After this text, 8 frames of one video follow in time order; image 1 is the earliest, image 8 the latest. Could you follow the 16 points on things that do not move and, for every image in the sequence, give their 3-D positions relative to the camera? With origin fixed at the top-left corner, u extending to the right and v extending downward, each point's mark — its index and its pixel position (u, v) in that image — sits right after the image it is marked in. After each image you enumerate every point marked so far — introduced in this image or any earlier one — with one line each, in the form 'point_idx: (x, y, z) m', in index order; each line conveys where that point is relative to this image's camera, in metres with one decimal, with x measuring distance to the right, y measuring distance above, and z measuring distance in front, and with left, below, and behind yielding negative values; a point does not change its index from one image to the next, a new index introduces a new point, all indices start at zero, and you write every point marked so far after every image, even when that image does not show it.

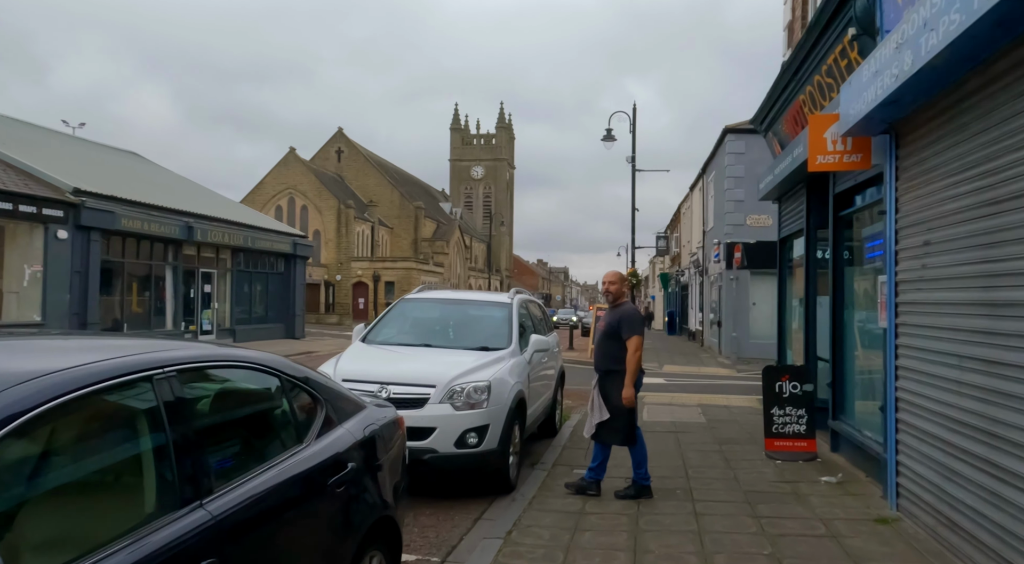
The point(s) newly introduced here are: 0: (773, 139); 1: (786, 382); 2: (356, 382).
0: (+3.6, +2.0, +10.1) m
1: (+2.7, -1.0, +7.3) m
2: (-1.2, -0.8, +5.8) m
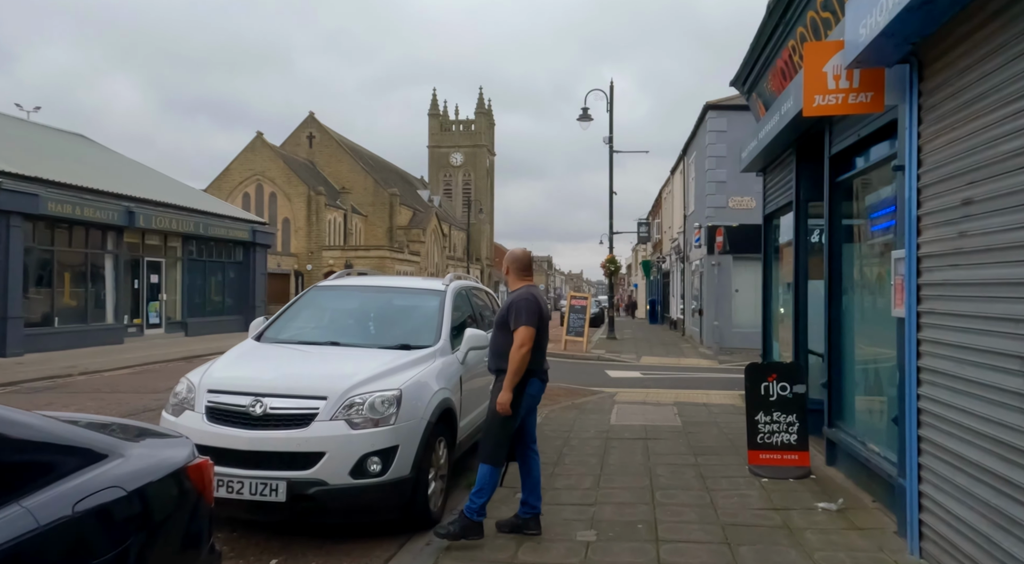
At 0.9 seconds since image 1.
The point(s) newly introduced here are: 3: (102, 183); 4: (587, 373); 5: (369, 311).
0: (+2.9, +2.2, +8.9) m
1: (+2.1, -0.8, +6.1) m
2: (-1.8, -0.7, +4.5) m
3: (-10.7, +2.6, +19.2) m
4: (+1.5, -1.8, +15.0) m
5: (-1.2, -0.3, +6.3) m
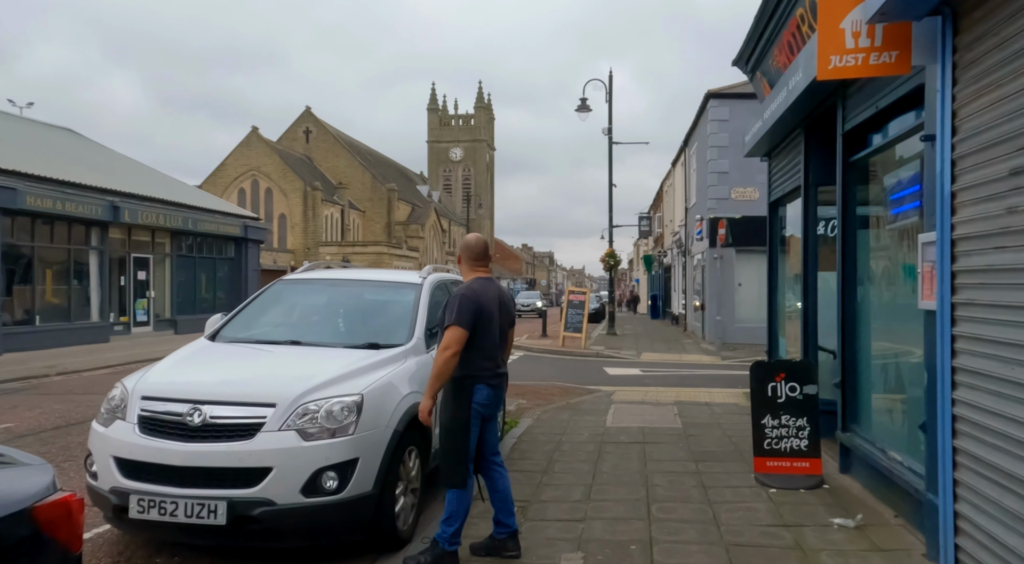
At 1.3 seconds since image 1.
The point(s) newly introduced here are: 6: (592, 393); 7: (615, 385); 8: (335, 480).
0: (+2.8, +2.3, +8.3) m
1: (+2.0, -0.8, +5.5) m
2: (-1.9, -0.6, +4.0) m
3: (-10.8, +2.7, +18.7) m
4: (+1.4, -1.7, +14.4) m
5: (-1.3, -0.2, +5.7) m
6: (+1.2, -1.6, +10.7) m
7: (+1.7, -1.7, +11.9) m
8: (-0.9, -1.1, +3.9) m
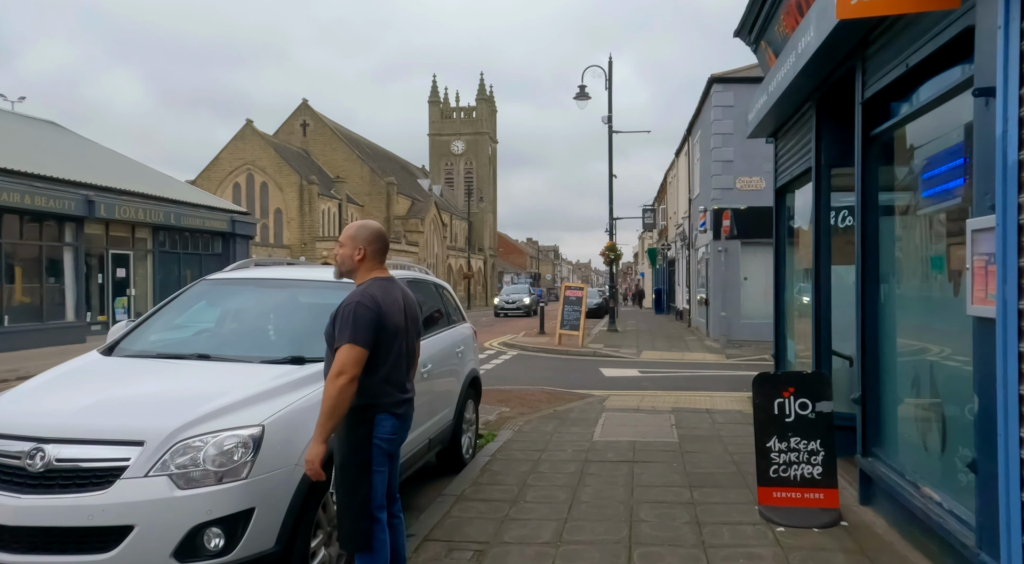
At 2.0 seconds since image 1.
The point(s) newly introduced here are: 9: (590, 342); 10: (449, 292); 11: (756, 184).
0: (+2.5, +2.3, +7.4) m
1: (+1.8, -0.7, +4.7) m
2: (-2.2, -0.6, +3.2) m
3: (-11.0, +2.7, +17.9) m
4: (+1.2, -1.6, +13.6) m
5: (-1.6, -0.2, +4.9) m
6: (+1.0, -1.6, +9.9) m
7: (+1.5, -1.6, +11.1) m
8: (-1.2, -1.1, +3.1) m
9: (+2.0, -1.6, +19.3) m
10: (-0.6, -0.1, +7.1) m
11: (+6.2, +2.5, +18.6) m
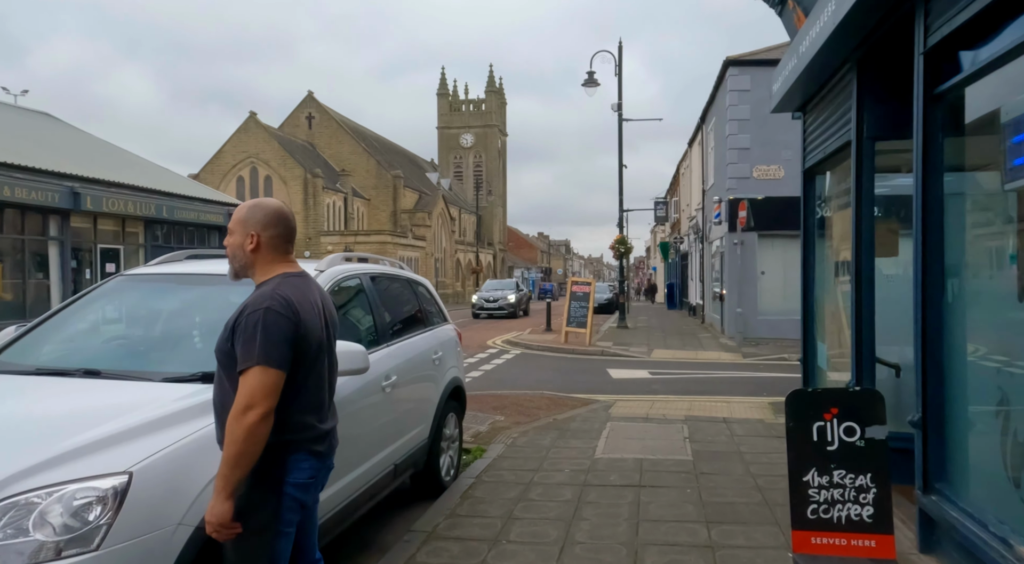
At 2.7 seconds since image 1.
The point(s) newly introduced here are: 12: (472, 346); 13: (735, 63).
0: (+2.4, +2.3, +6.4) m
1: (+1.6, -0.7, +3.8) m
2: (-2.3, -0.6, +2.3) m
3: (-10.9, +2.8, +17.1) m
4: (+1.3, -1.6, +12.7) m
5: (-1.7, -0.2, +4.0) m
6: (+0.9, -1.5, +9.0) m
7: (+1.4, -1.5, +10.2) m
8: (-1.4, -1.1, +2.2) m
9: (+2.2, -1.4, +18.3) m
10: (-0.7, -0.1, +6.2) m
11: (+6.3, +2.6, +17.6) m
12: (-1.0, -1.5, +17.8) m
13: (+5.4, +5.3, +17.7) m
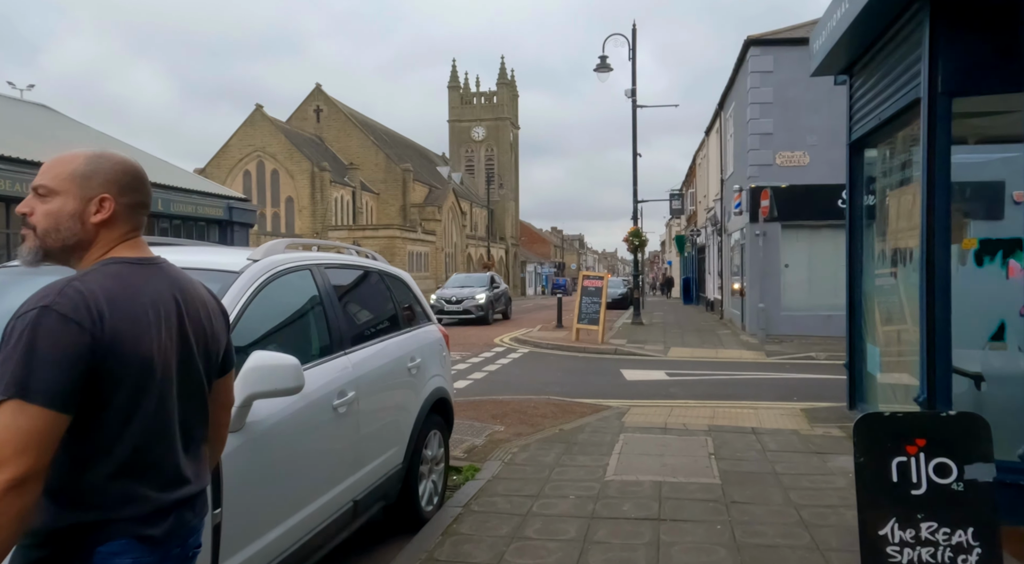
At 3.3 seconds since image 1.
0: (+2.4, +2.4, +5.5) m
1: (+1.5, -0.7, +2.8) m
2: (-2.4, -0.6, +1.4) m
3: (-10.7, +2.9, +16.4) m
4: (+1.4, -1.5, +11.8) m
5: (-1.8, -0.2, +3.1) m
6: (+0.9, -1.4, +8.1) m
7: (+1.5, -1.4, +9.2) m
8: (-1.5, -1.0, +1.4) m
9: (+2.4, -1.3, +17.4) m
10: (-0.7, 0.0, +5.3) m
11: (+6.4, +2.7, +16.6) m
12: (-0.8, -1.4, +16.9) m
13: (+5.5, +5.4, +16.6) m
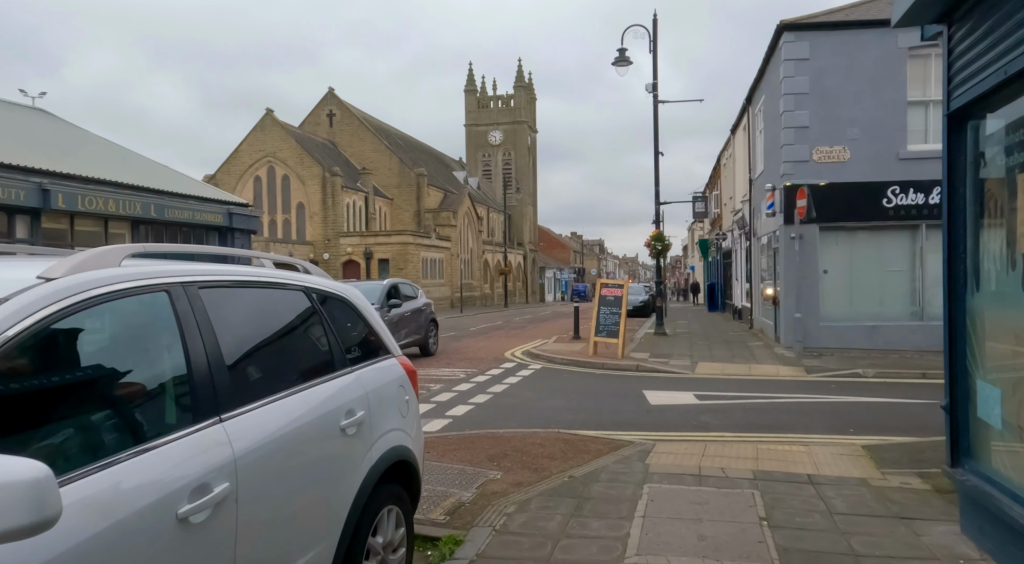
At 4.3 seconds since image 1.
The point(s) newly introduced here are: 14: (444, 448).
0: (+2.3, +2.3, +4.1) m
1: (+1.4, -0.7, +1.4) m
2: (-2.6, -0.7, +0.2) m
3: (-10.5, +2.7, +15.4) m
4: (+1.5, -1.6, +10.4) m
5: (-1.9, -0.2, +1.8) m
6: (+1.0, -1.5, +6.7) m
7: (+1.5, -1.6, +7.9) m
8: (-1.7, -1.1, +0.1) m
9: (+2.6, -1.5, +16.0) m
10: (-0.8, -0.1, +4.0) m
11: (+6.7, +2.6, +15.1) m
12: (-0.5, -1.6, +15.6) m
13: (+5.7, +5.2, +15.2) m
14: (-0.6, -1.5, +6.8) m
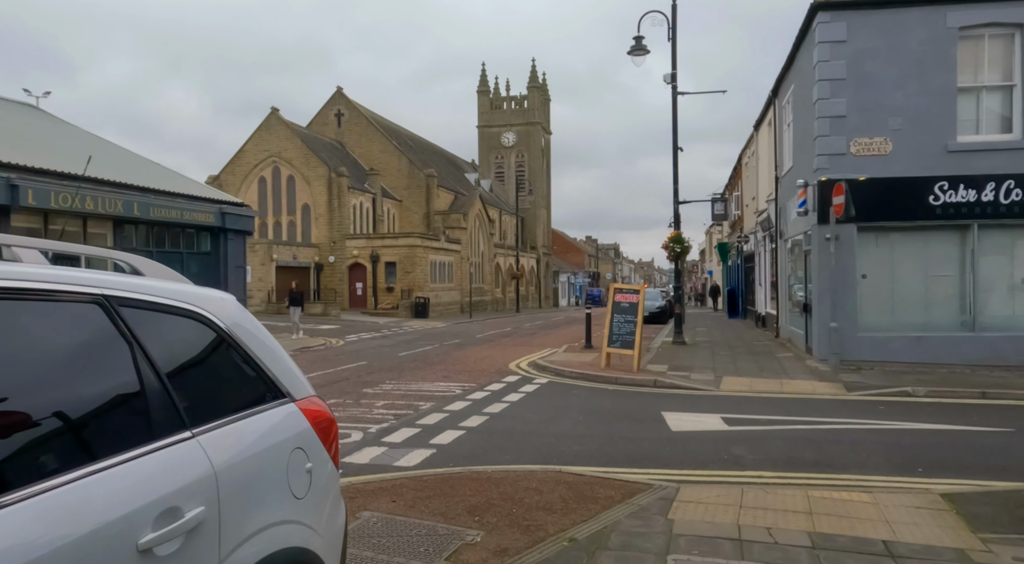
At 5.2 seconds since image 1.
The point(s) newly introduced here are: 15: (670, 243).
0: (+2.2, +2.3, +2.7) m
1: (+1.2, -0.8, 0.0) m
2: (-2.8, -0.7, -1.1) m
3: (-10.4, +2.6, +14.3) m
4: (+1.5, -1.7, +9.0) m
5: (-2.1, -0.2, +0.5) m
6: (+0.9, -1.6, +5.3) m
7: (+1.5, -1.6, +6.5) m
8: (-1.9, -1.1, -1.3) m
9: (+2.7, -1.6, +14.6) m
10: (-0.9, -0.2, +2.7) m
11: (+6.8, +2.5, +13.6) m
12: (-0.4, -1.7, +14.2) m
13: (+5.8, +5.1, +13.7) m
14: (-0.7, -1.6, +5.4) m
15: (+4.2, +1.0, +19.3) m
